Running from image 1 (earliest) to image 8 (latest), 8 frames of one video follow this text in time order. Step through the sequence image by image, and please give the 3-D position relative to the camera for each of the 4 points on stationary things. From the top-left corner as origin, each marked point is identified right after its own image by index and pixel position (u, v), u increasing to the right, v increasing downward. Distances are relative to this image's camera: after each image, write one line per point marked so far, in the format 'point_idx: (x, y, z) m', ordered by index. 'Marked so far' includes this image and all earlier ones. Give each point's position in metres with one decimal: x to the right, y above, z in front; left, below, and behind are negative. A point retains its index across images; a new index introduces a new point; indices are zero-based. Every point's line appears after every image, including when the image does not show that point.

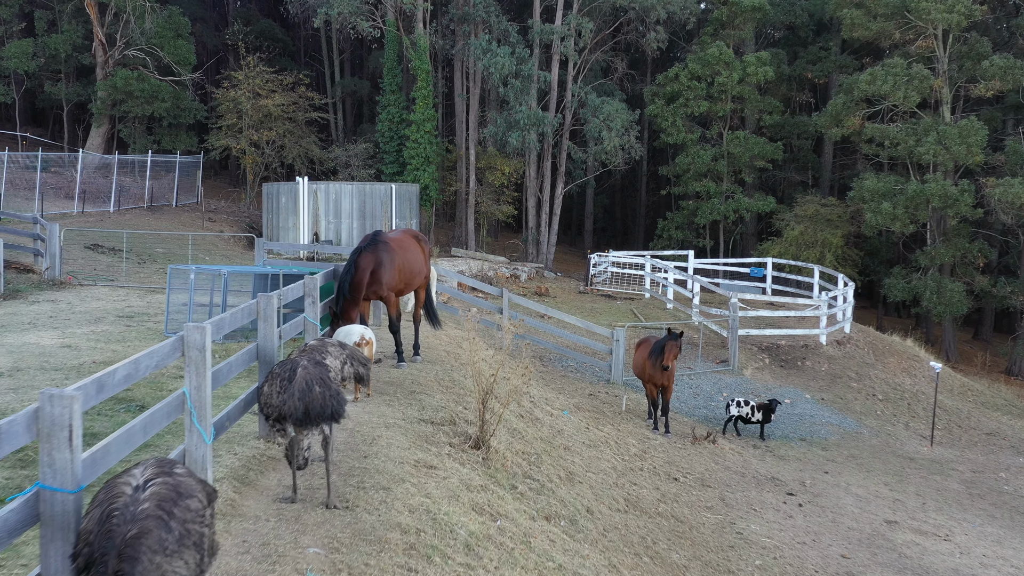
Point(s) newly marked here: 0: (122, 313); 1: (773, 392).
0: (-3.7, -0.2, +11.2) m
1: (+3.3, -1.3, +14.9) m
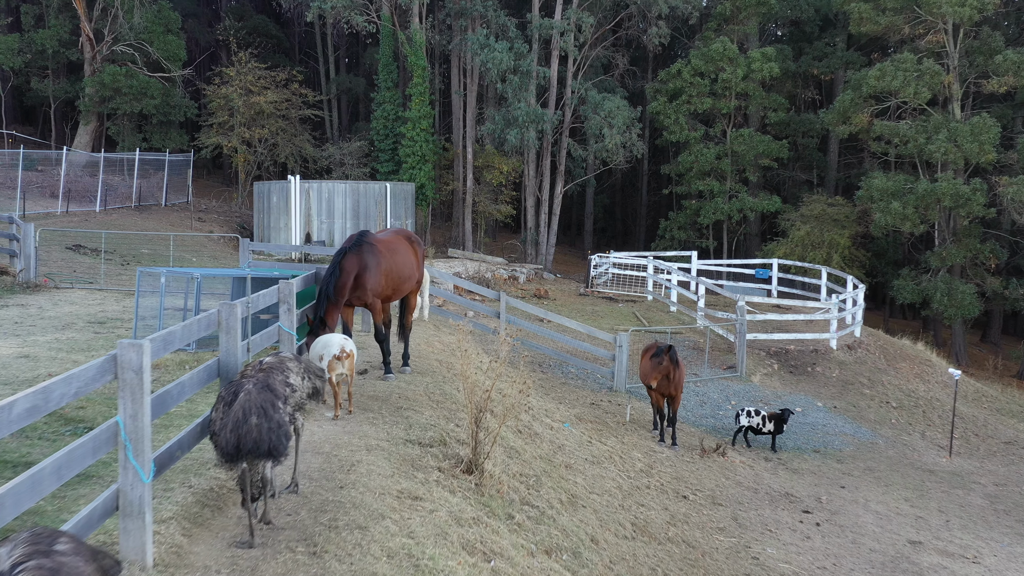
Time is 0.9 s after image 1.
0: (-3.7, -0.3, +10.5) m
1: (+3.3, -1.4, +14.3) m
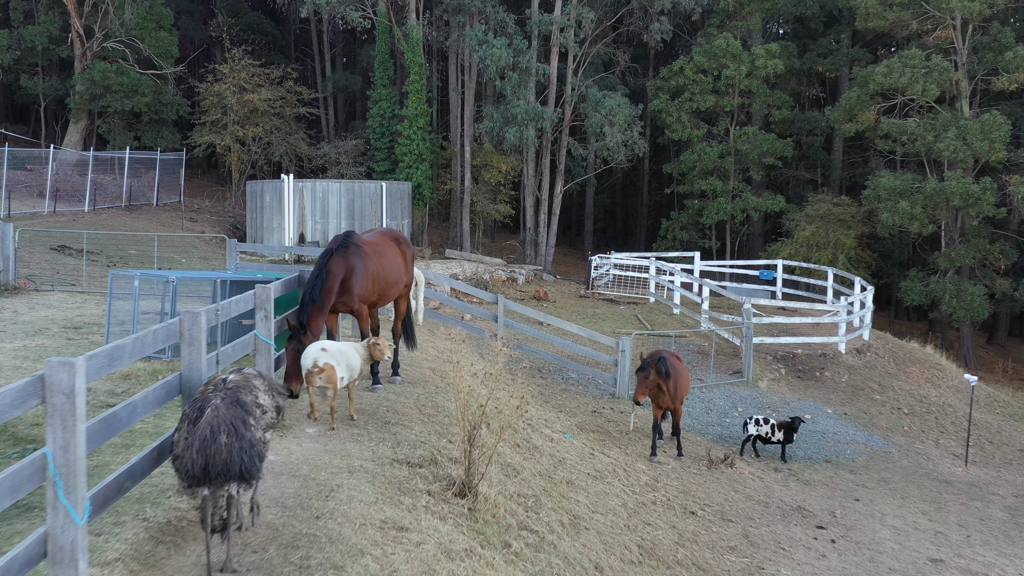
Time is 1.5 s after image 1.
0: (-3.8, -0.3, +9.9) m
1: (+3.3, -1.4, +13.7) m
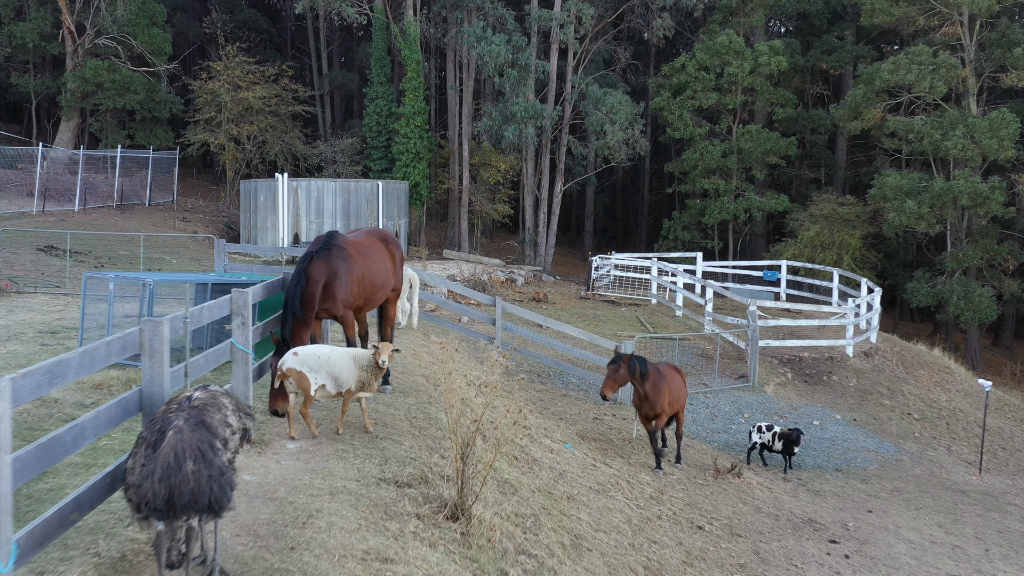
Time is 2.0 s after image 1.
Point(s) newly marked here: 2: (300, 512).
0: (-3.8, -0.3, +9.5) m
1: (+3.3, -1.4, +13.3) m
2: (-0.8, -0.9, +4.4) m
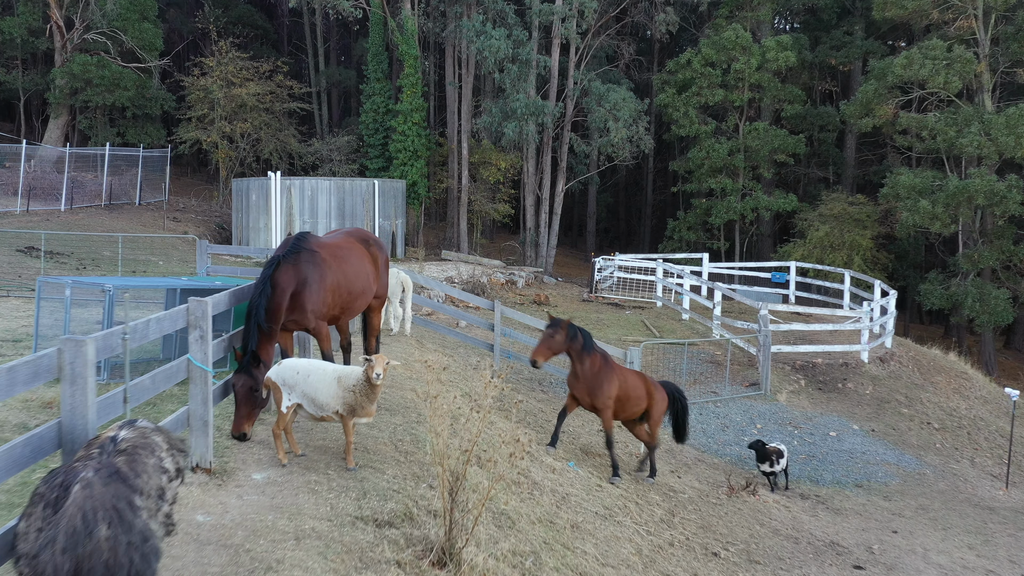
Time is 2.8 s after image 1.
0: (-3.8, -0.4, +8.8) m
1: (+3.3, -1.4, +12.6) m
2: (-0.8, -0.9, +3.8) m
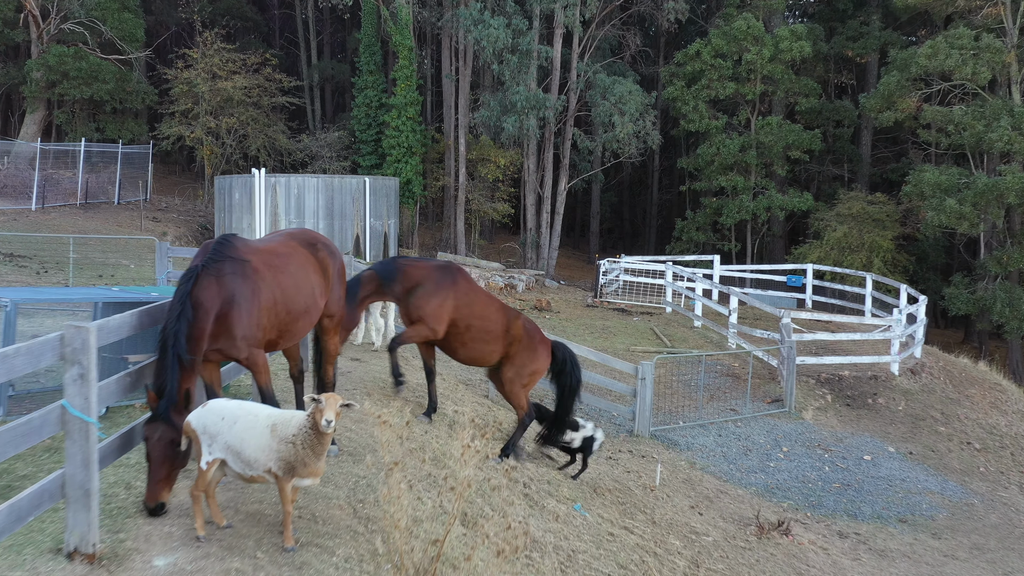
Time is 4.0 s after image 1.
0: (-3.8, -0.4, +7.6) m
1: (+3.2, -1.5, +11.4) m
2: (-0.9, -1.0, +2.5) m
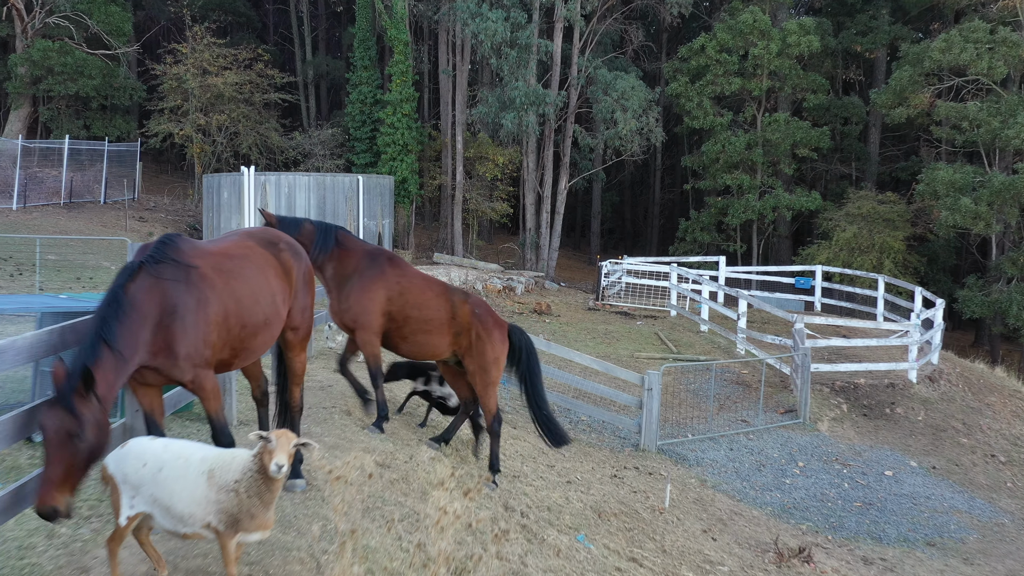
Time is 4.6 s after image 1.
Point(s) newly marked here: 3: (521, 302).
0: (-3.8, -0.5, +6.9) m
1: (+3.2, -1.6, +10.7) m
2: (-0.9, -1.0, +1.8) m
3: (+0.1, -0.2, +17.6) m
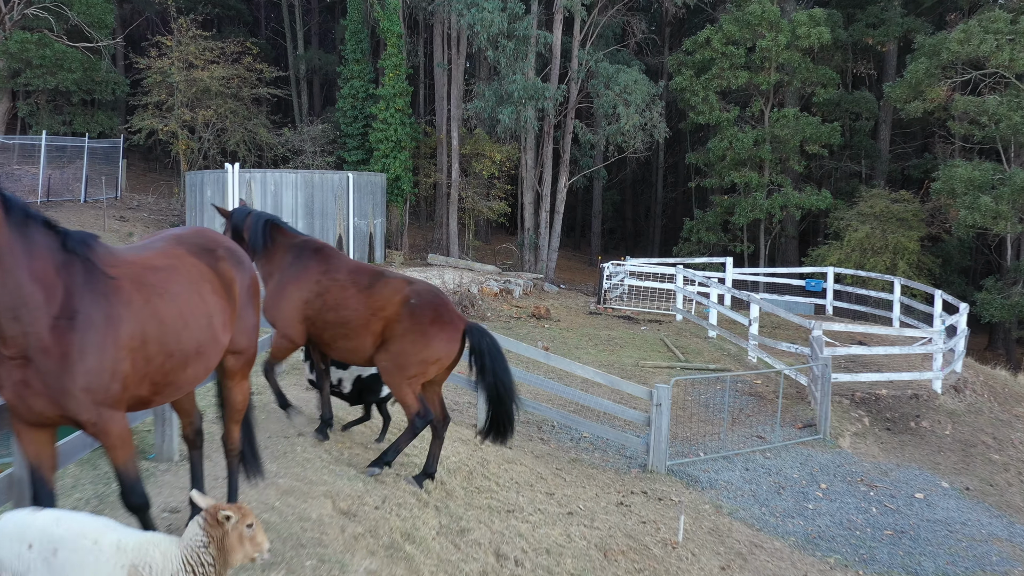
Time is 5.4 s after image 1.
0: (-3.9, -0.5, +6.0) m
1: (+3.2, -1.6, +9.8) m
2: (-0.9, -1.0, +0.9) m
3: (+0.1, -0.2, +16.7) m
